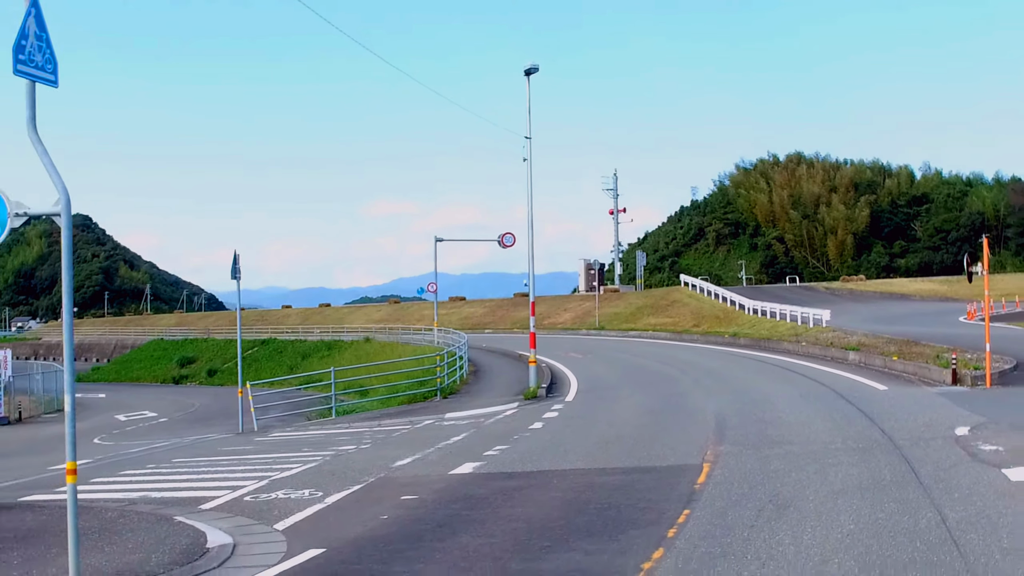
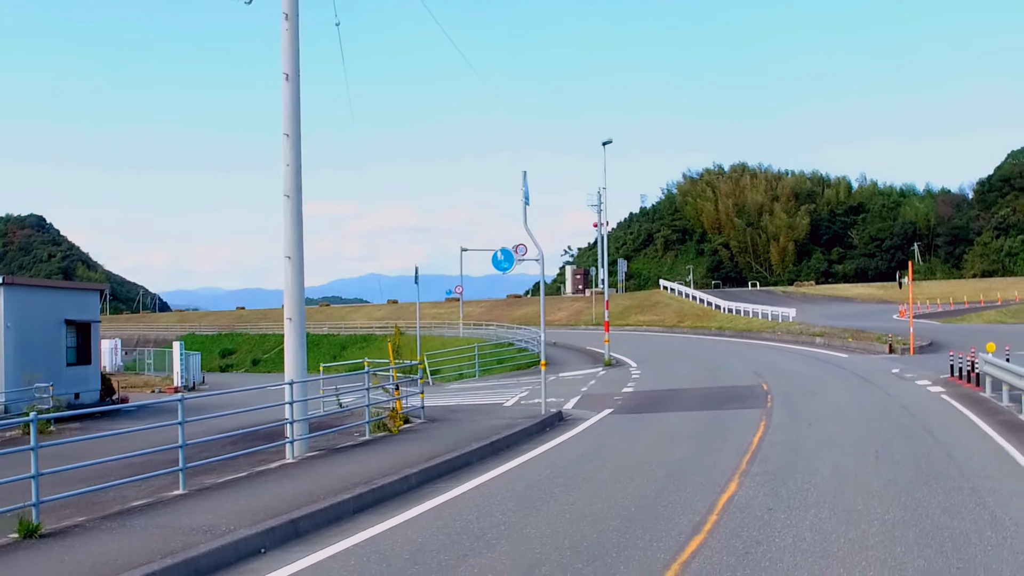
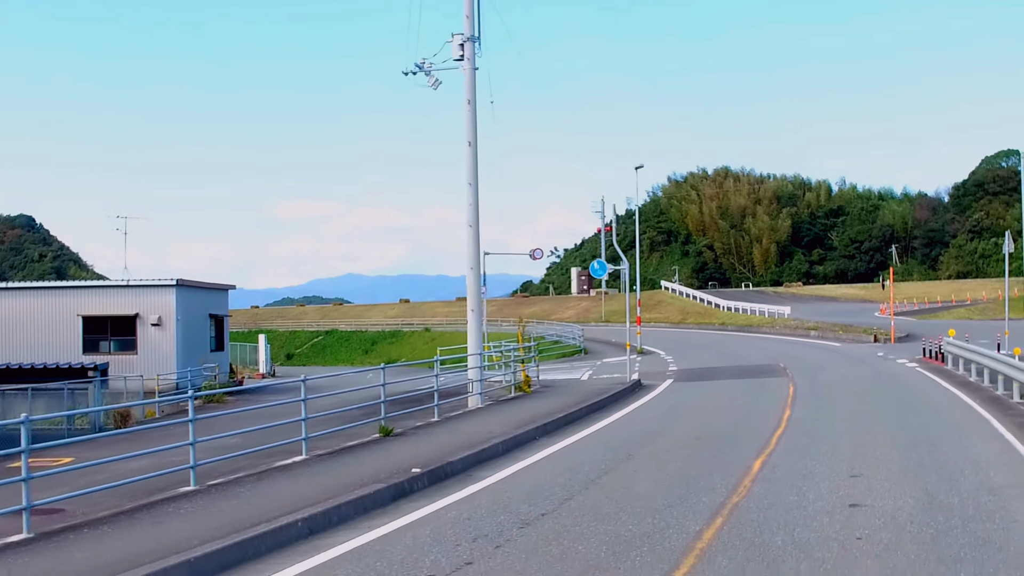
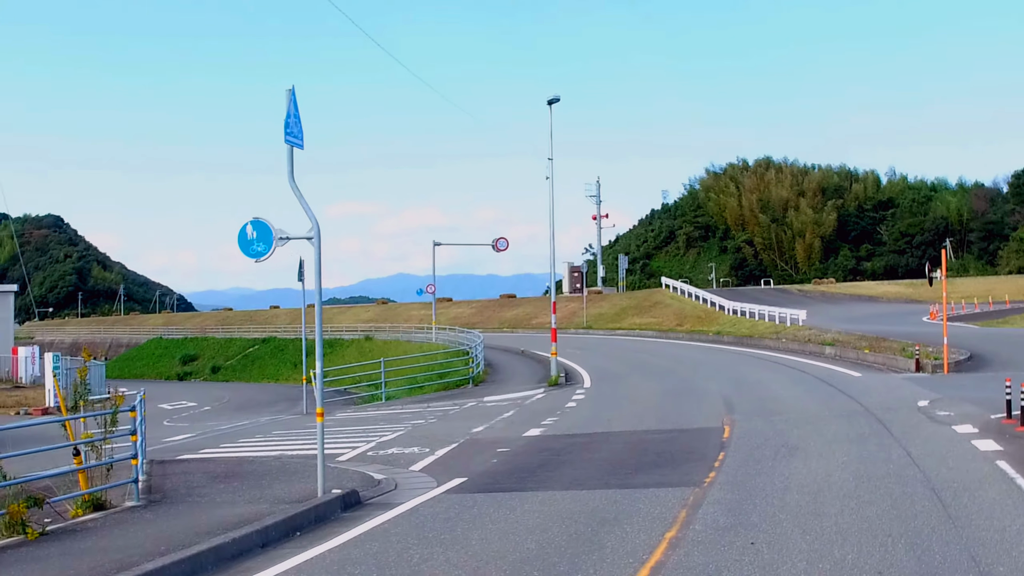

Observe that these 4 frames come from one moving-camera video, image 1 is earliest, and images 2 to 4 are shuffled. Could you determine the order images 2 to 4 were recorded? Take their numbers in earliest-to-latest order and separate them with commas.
4, 2, 3
